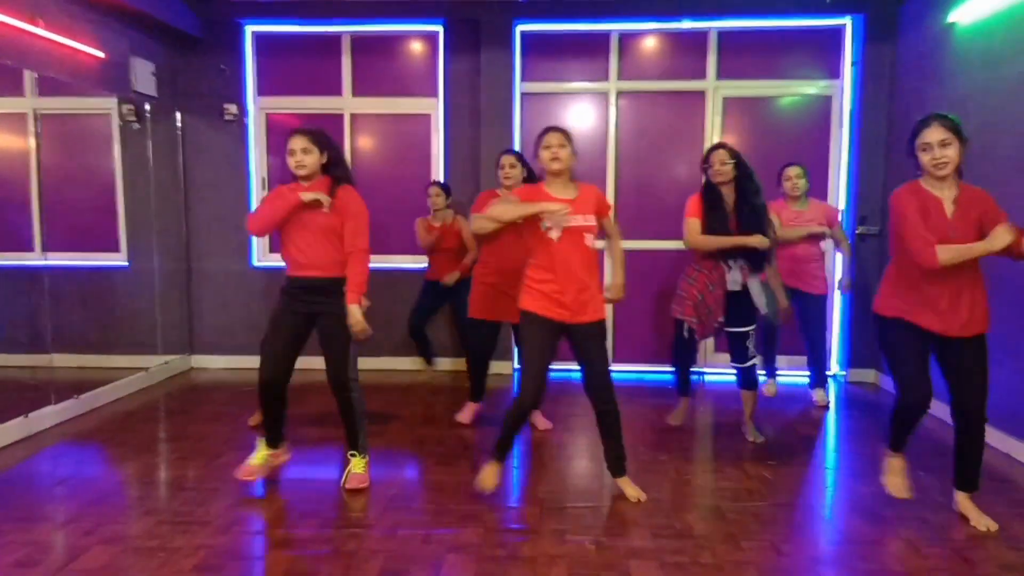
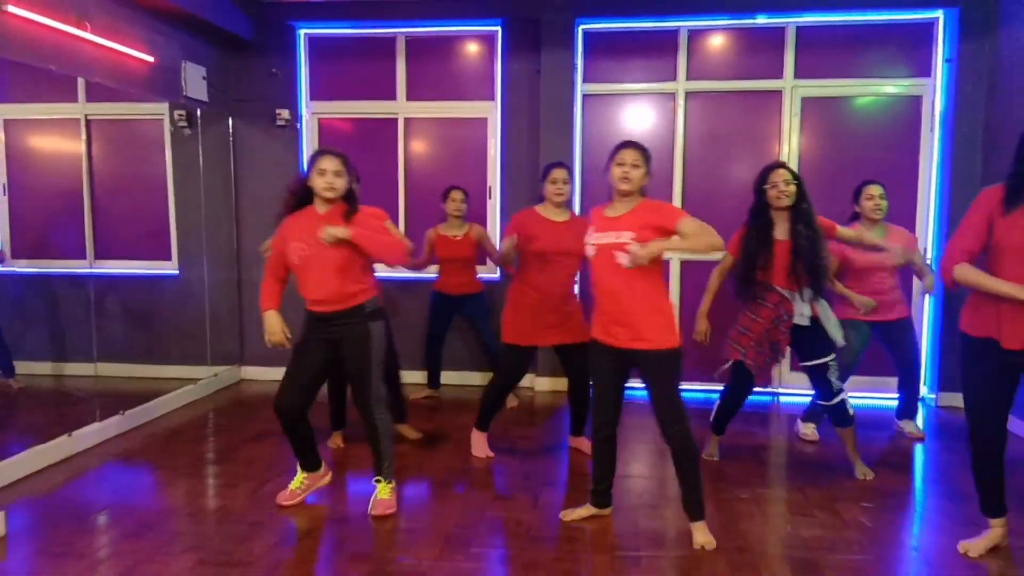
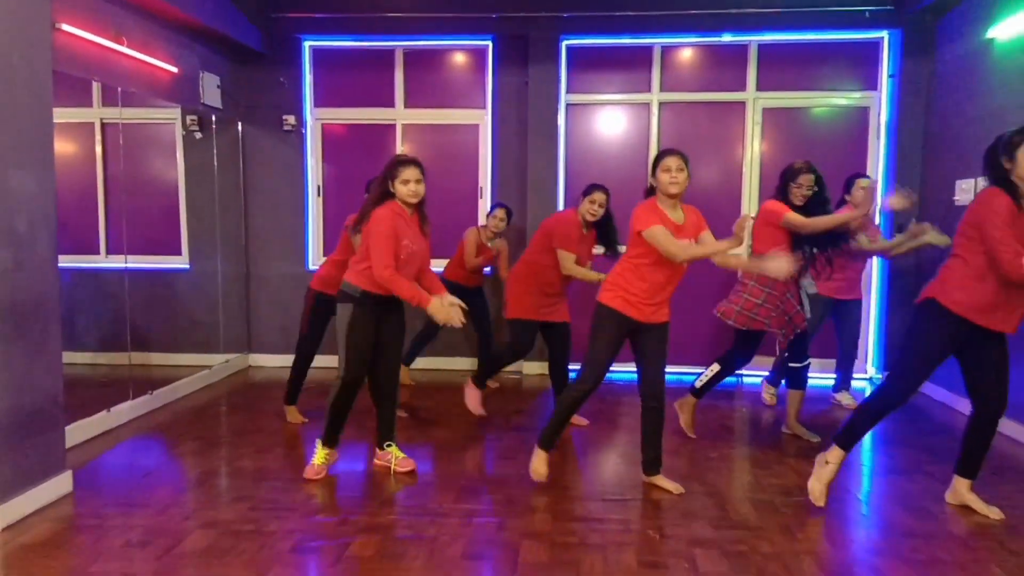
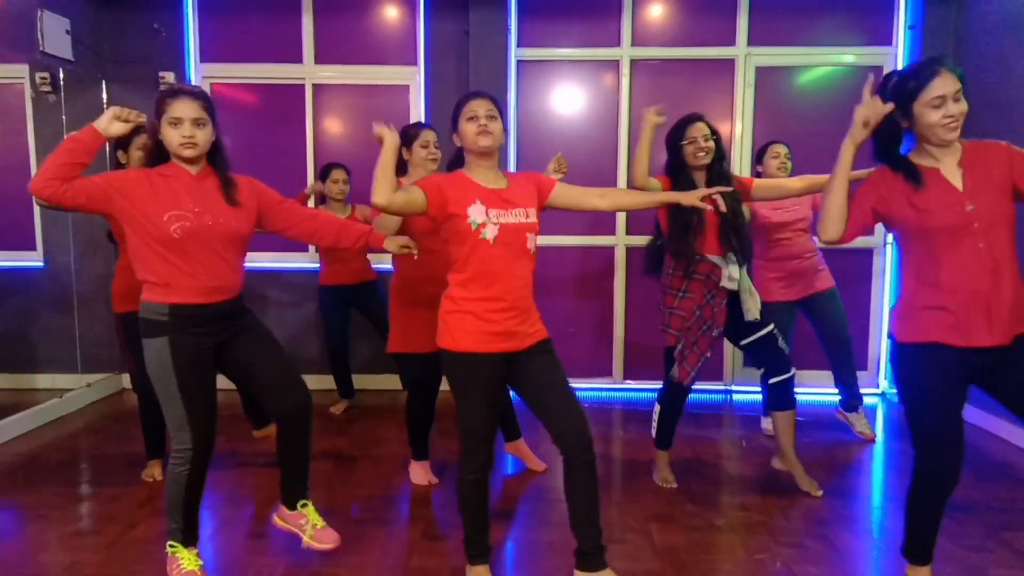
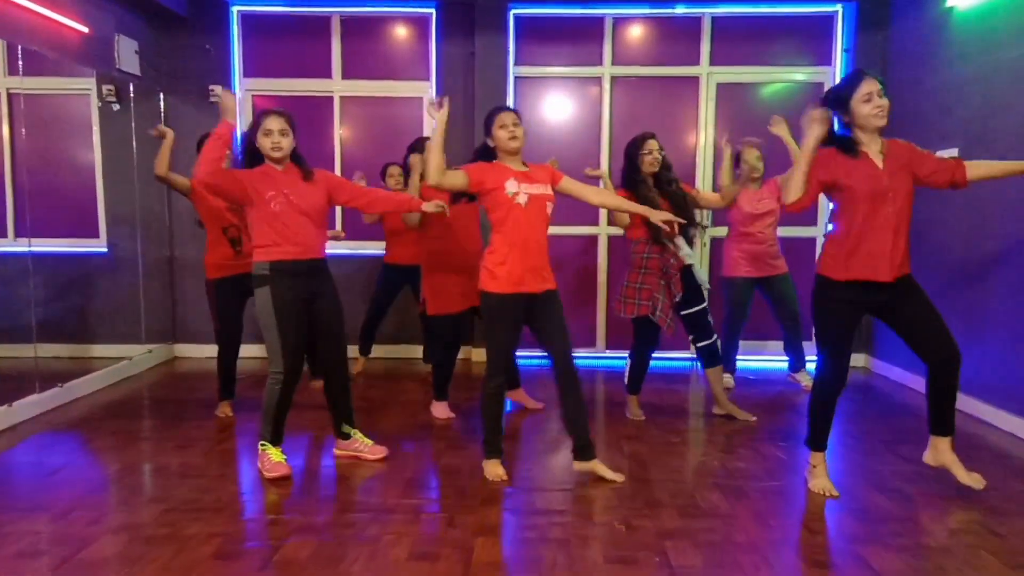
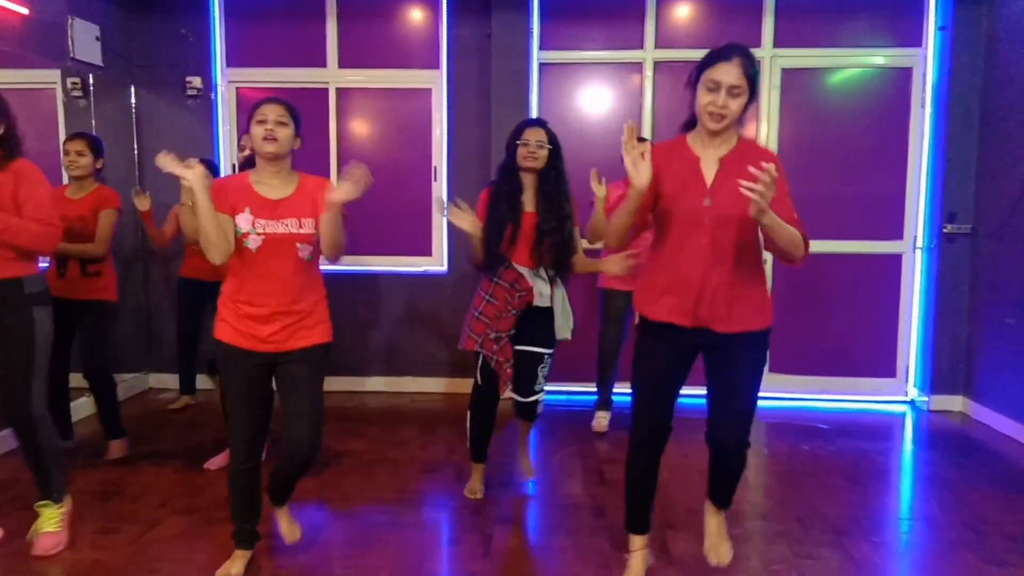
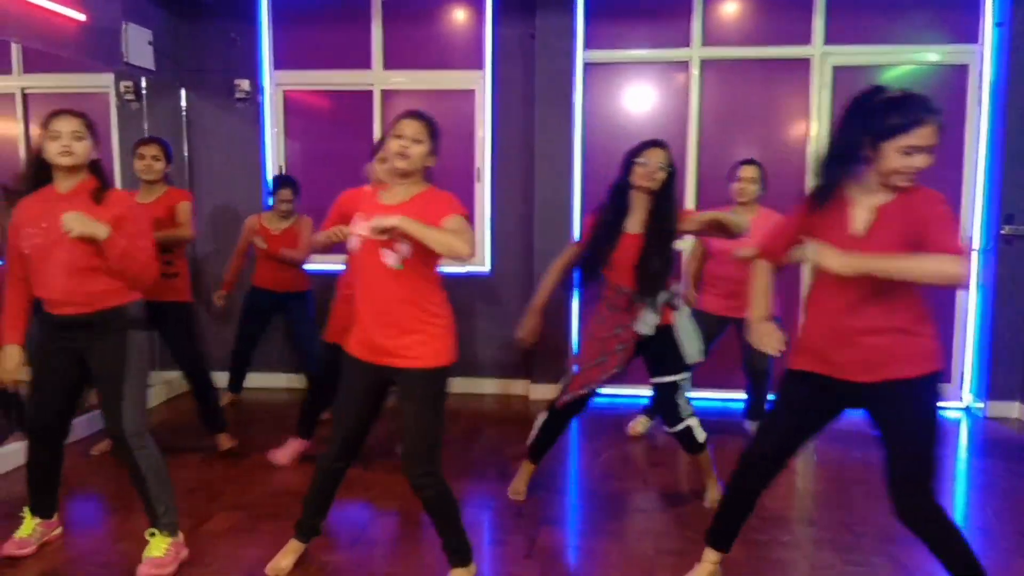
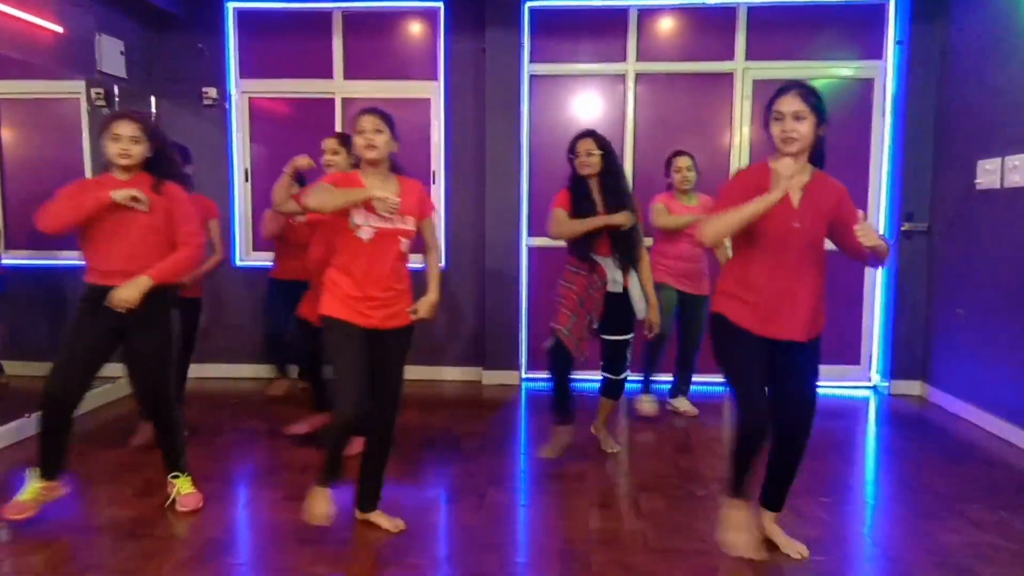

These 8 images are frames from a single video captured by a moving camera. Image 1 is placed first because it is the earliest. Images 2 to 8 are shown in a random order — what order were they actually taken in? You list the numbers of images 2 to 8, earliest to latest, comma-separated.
8, 6, 7, 2, 3, 5, 4
